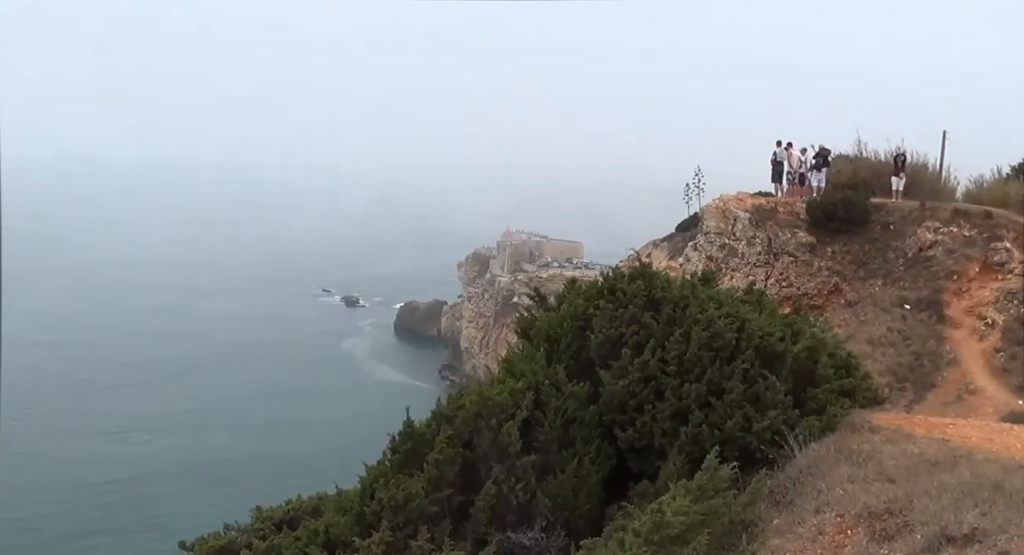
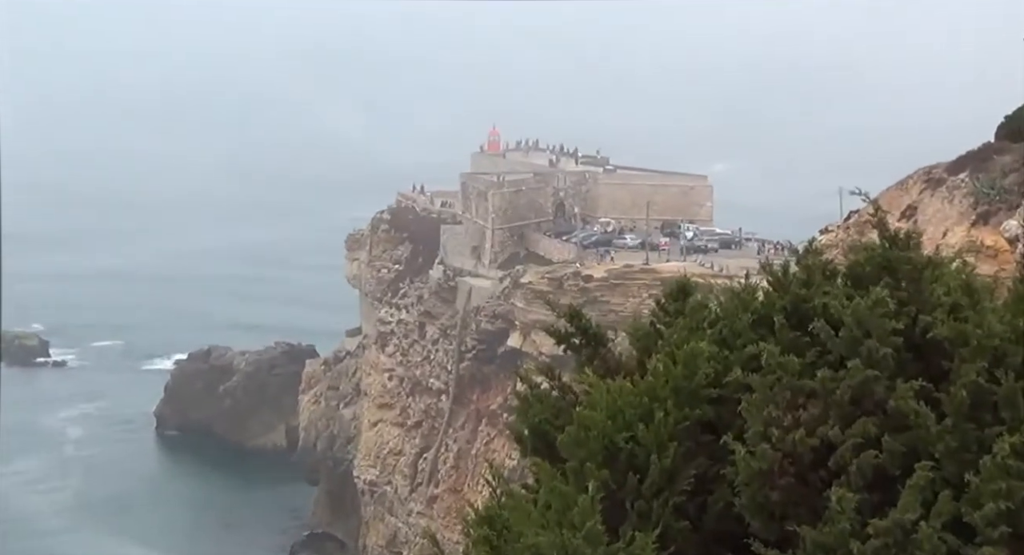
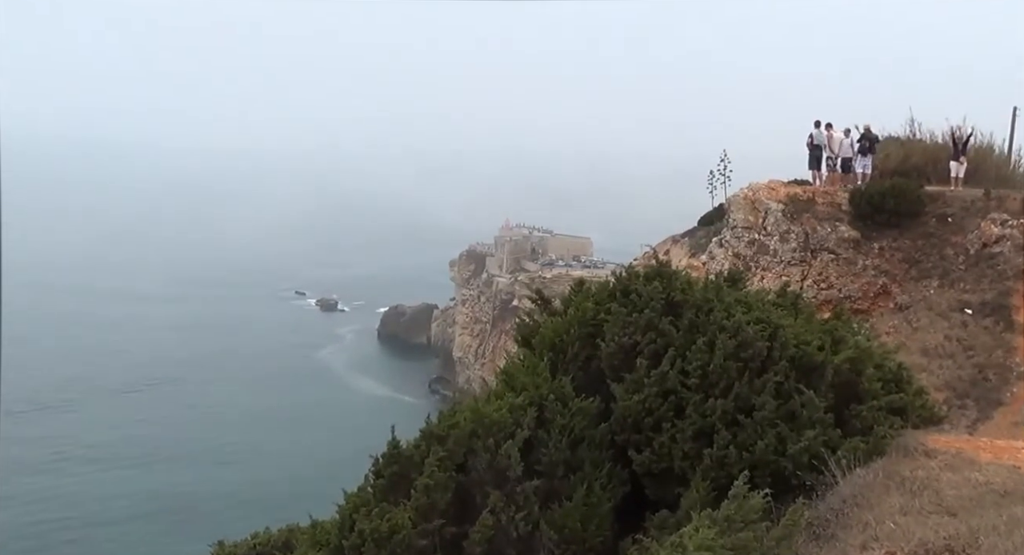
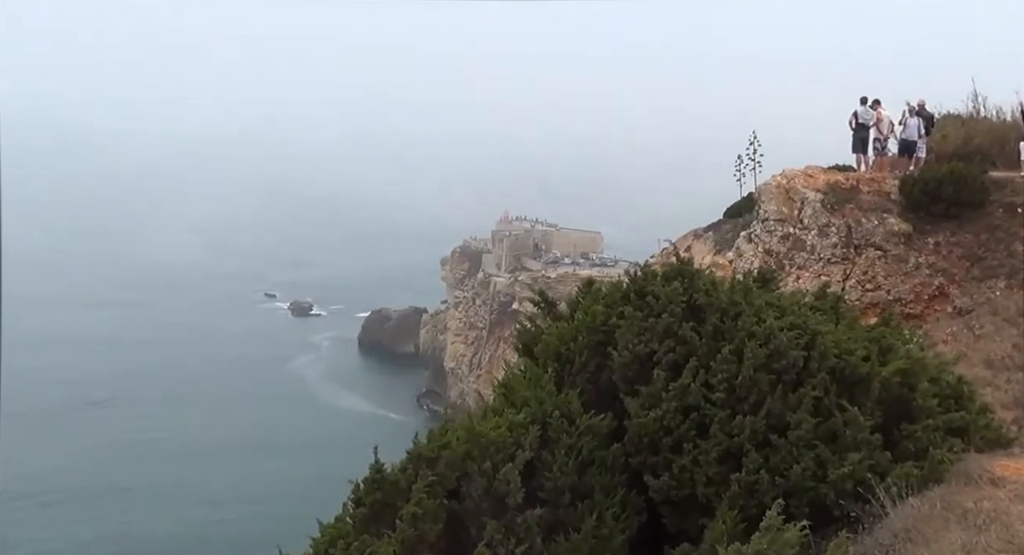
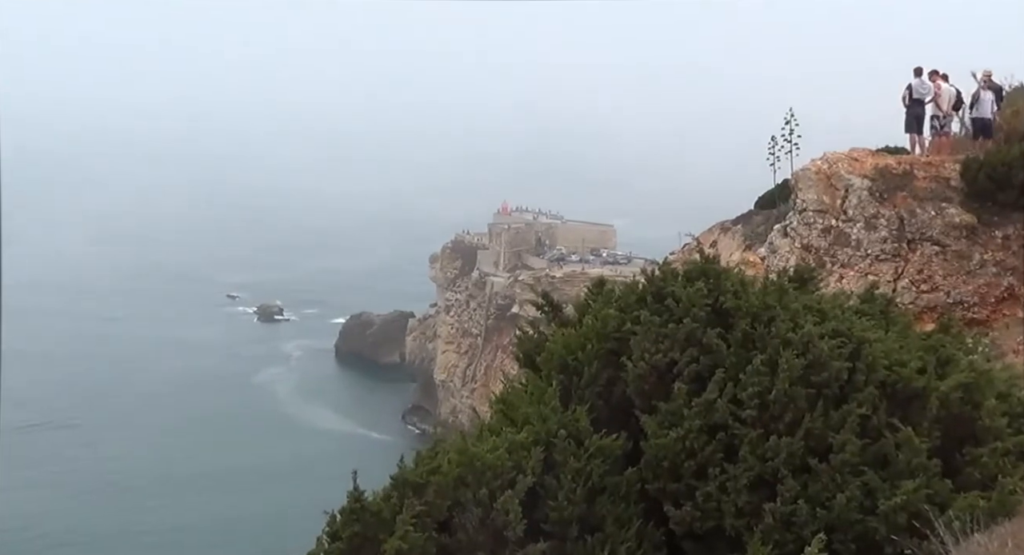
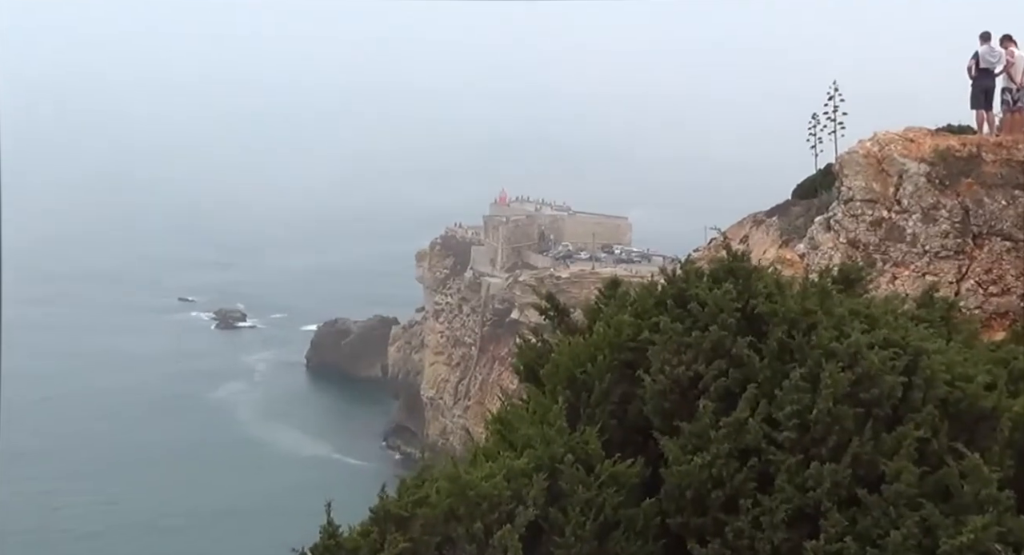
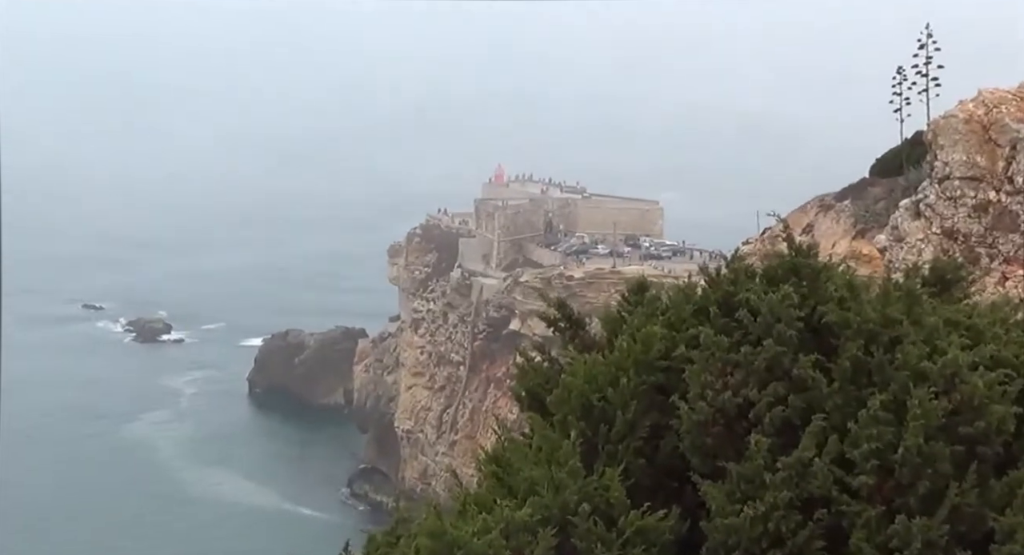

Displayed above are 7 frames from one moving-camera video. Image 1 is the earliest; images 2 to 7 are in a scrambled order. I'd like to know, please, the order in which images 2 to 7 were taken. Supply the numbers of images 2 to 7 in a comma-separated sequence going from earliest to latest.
3, 4, 5, 6, 7, 2
